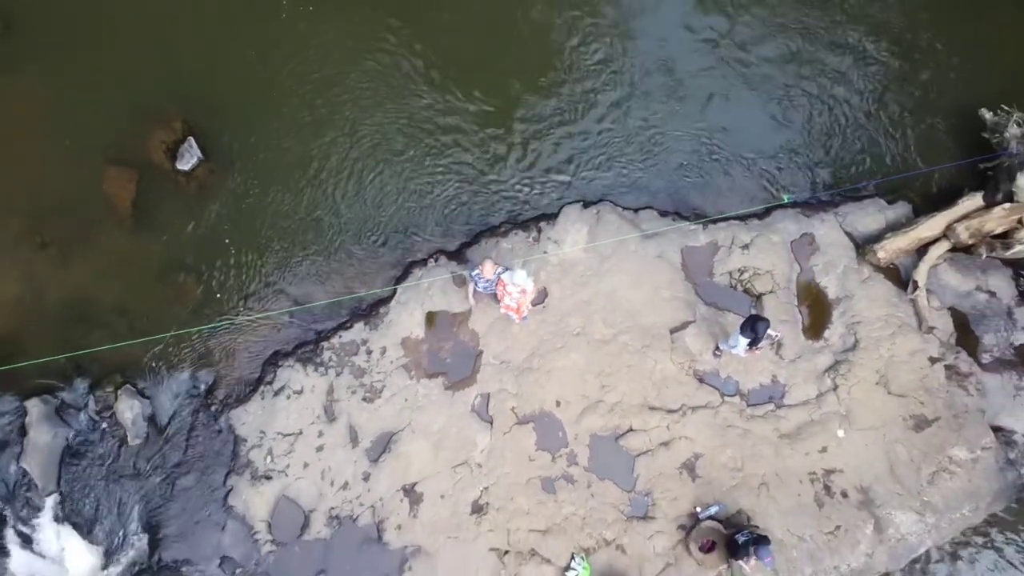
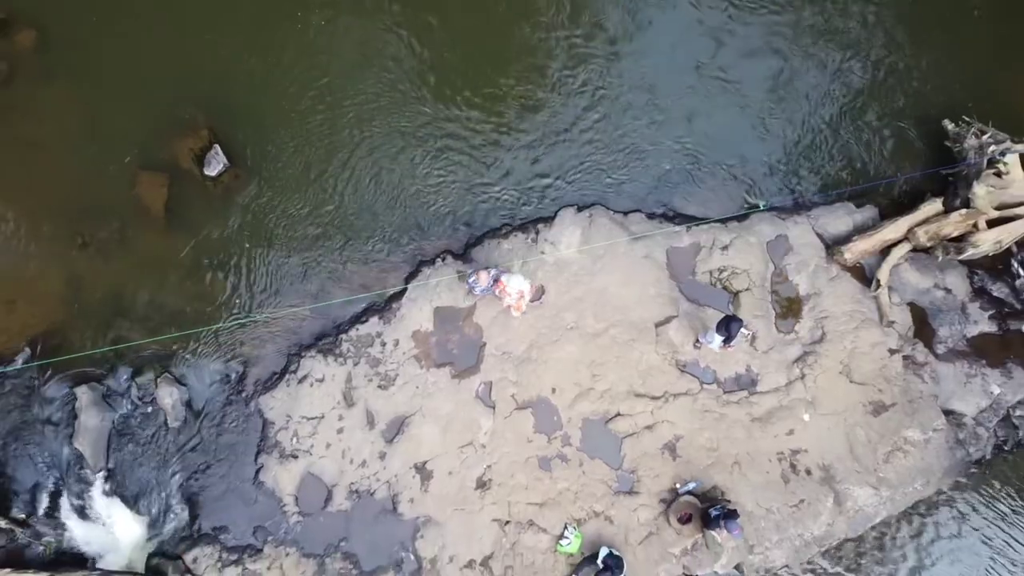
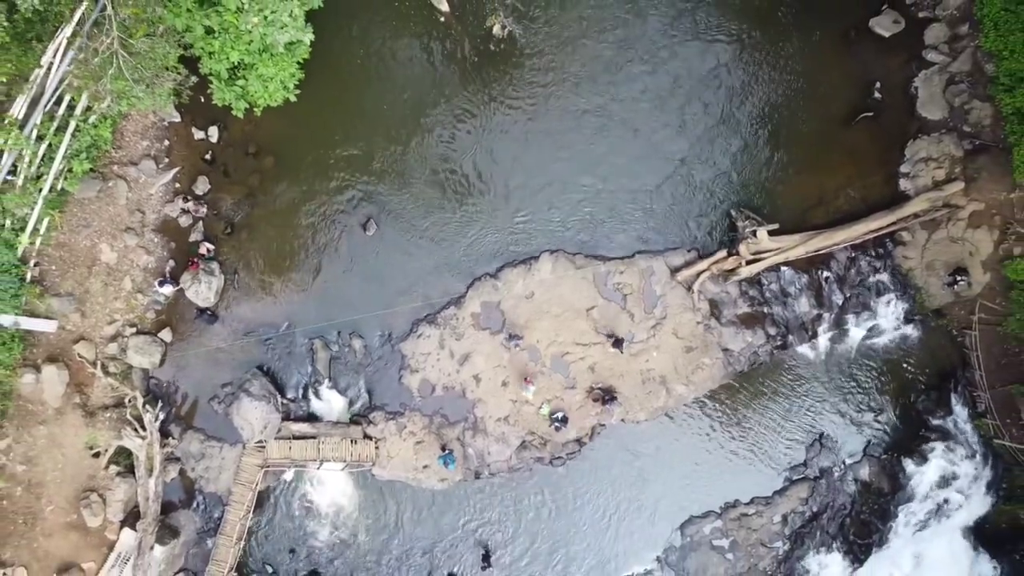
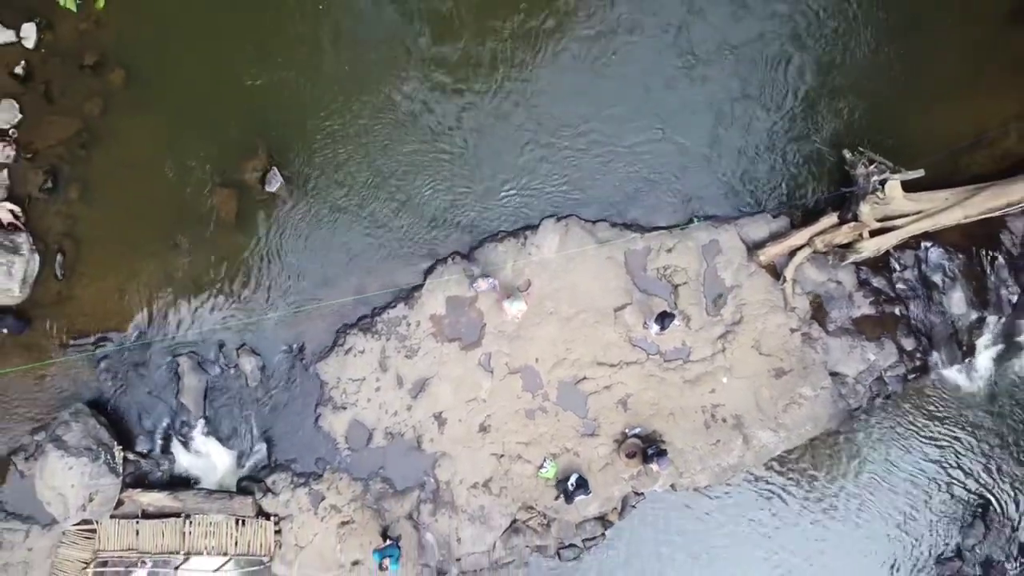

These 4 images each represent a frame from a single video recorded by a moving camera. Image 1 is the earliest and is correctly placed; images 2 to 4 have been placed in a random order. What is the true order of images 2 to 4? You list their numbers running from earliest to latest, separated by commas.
2, 4, 3
